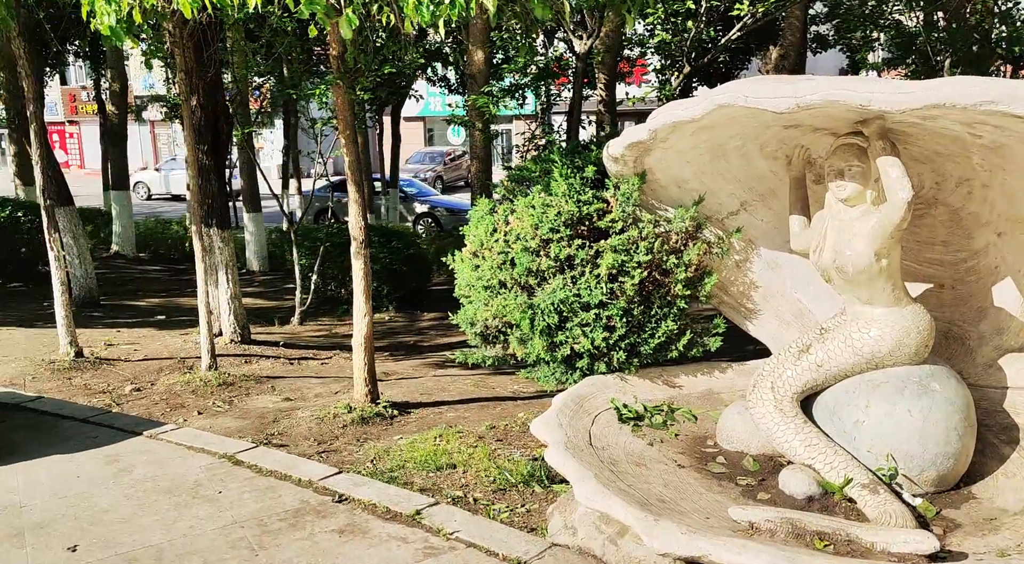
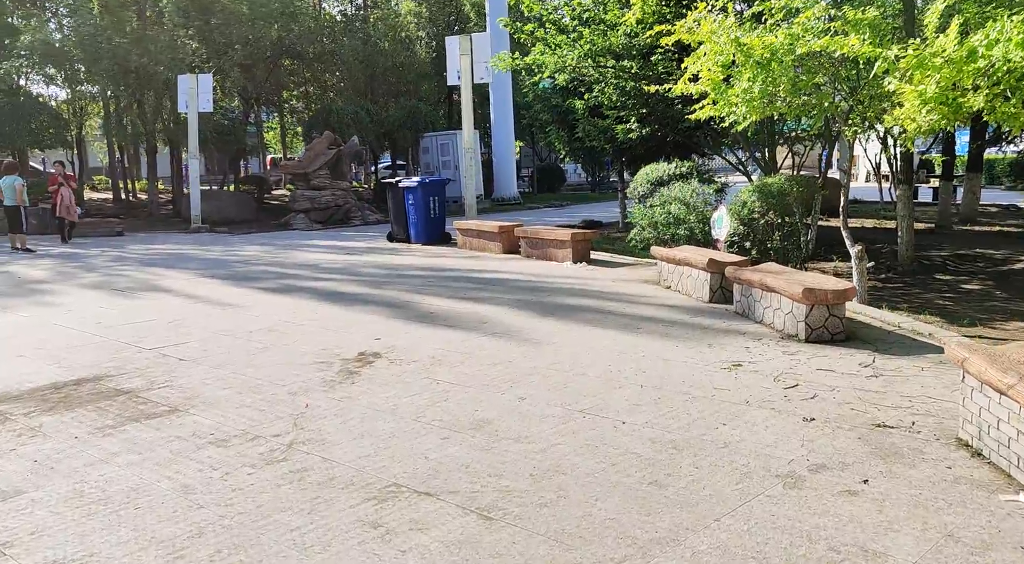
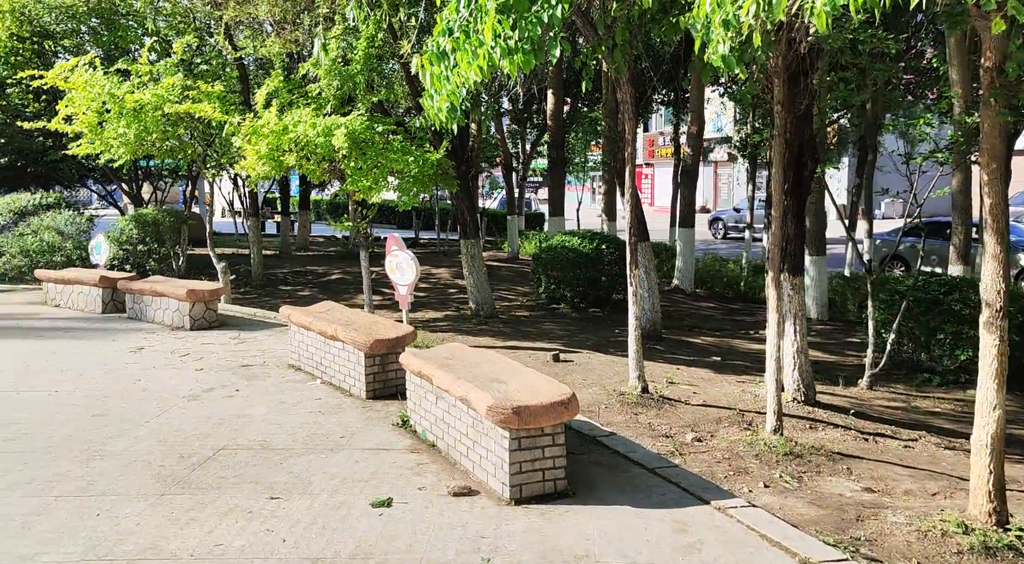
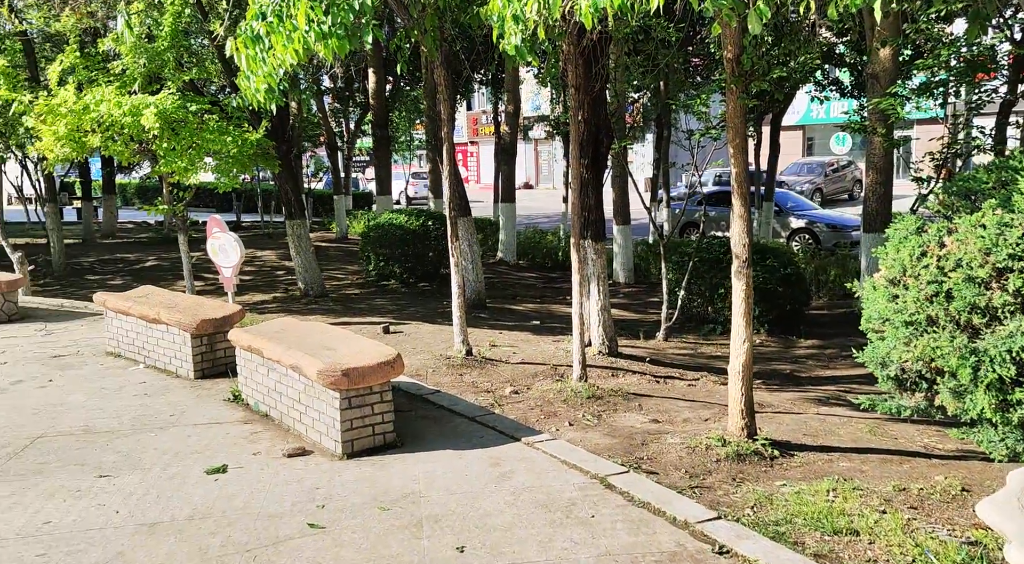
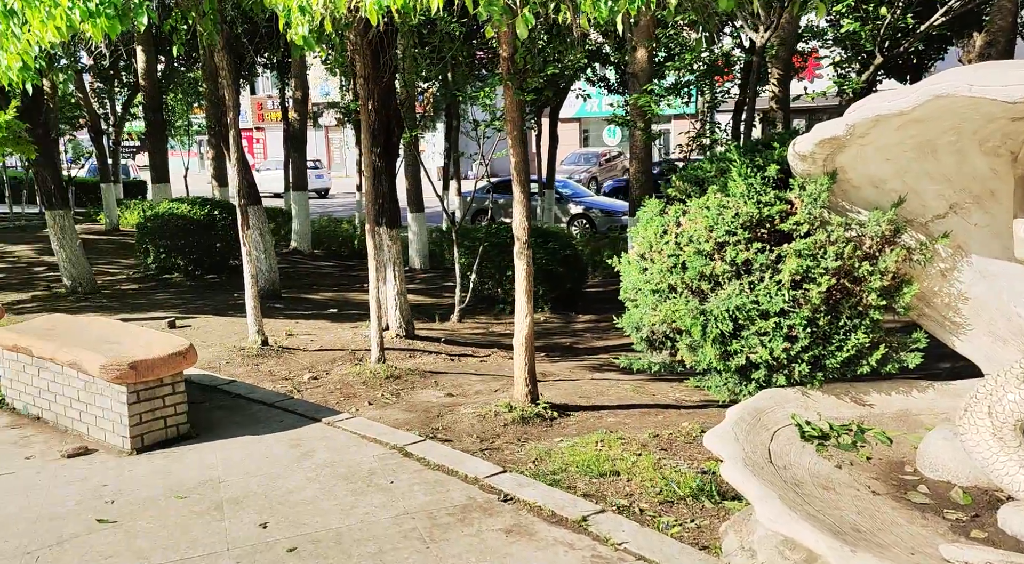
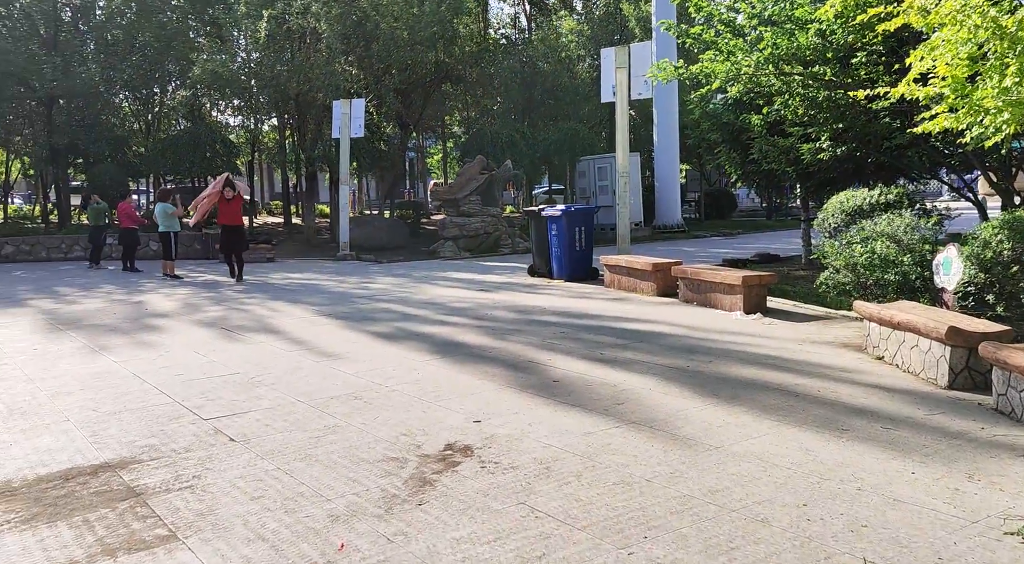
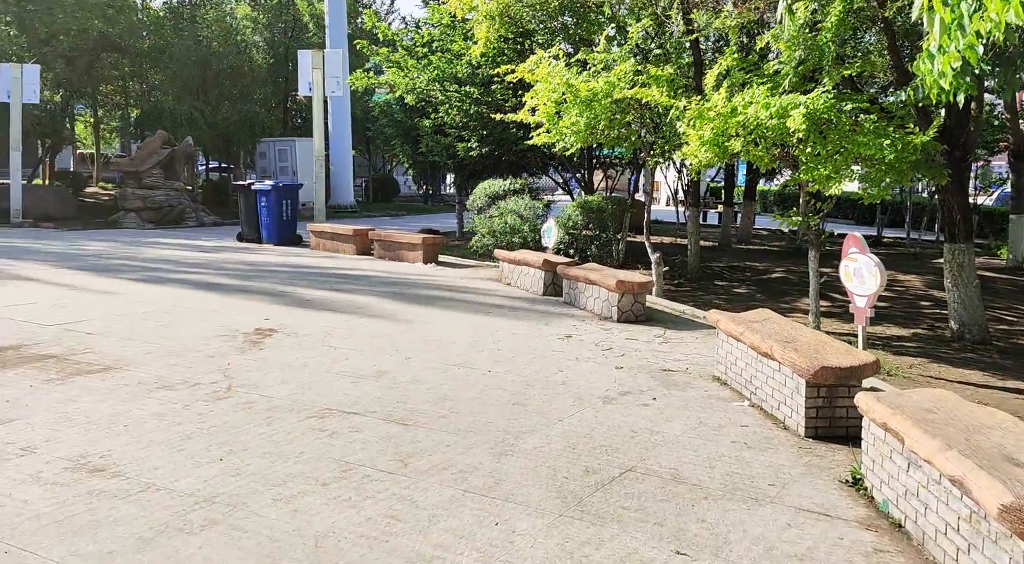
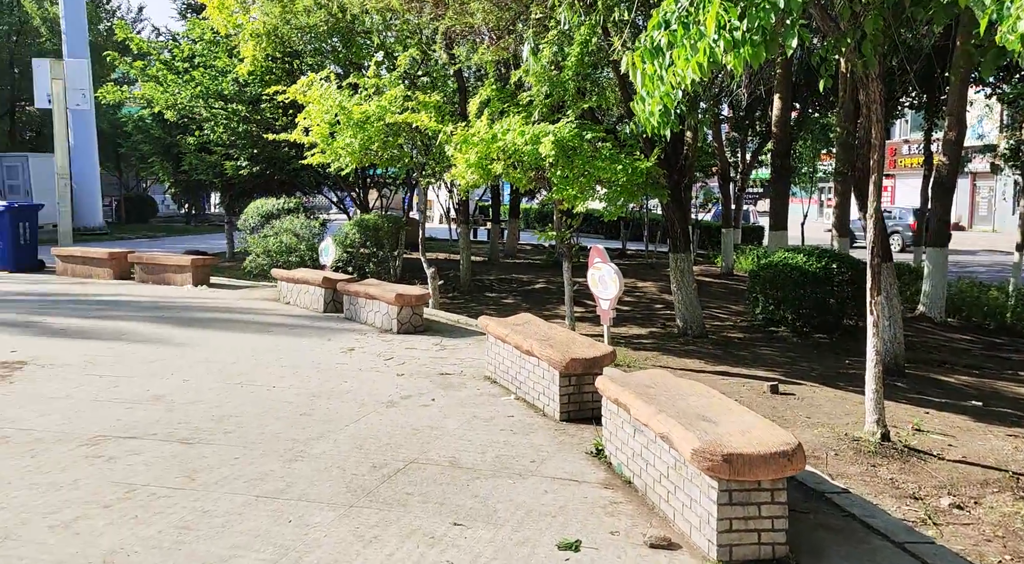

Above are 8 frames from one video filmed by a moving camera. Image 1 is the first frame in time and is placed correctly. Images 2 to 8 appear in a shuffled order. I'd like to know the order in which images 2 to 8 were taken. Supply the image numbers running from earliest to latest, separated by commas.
5, 4, 3, 8, 7, 2, 6
